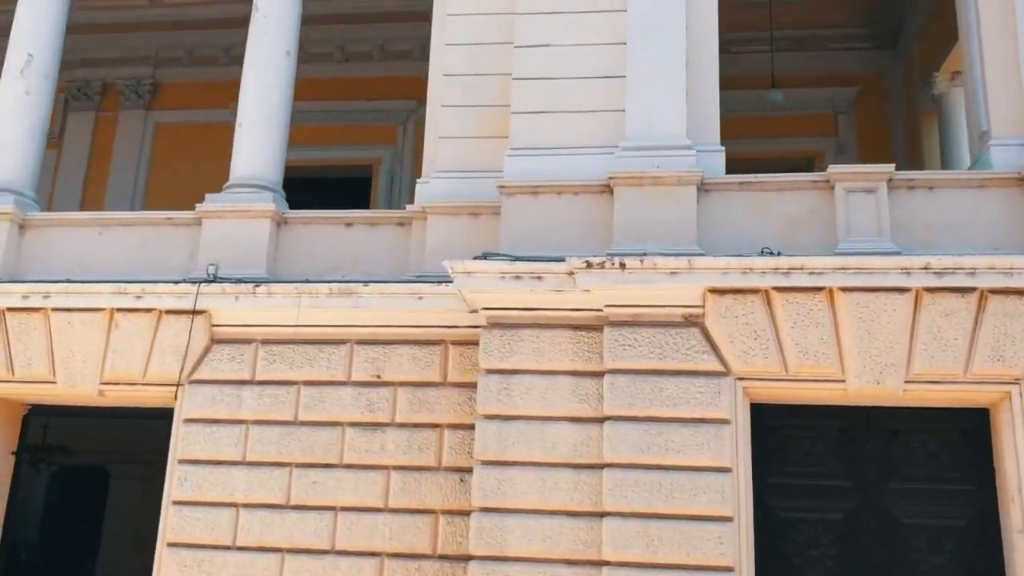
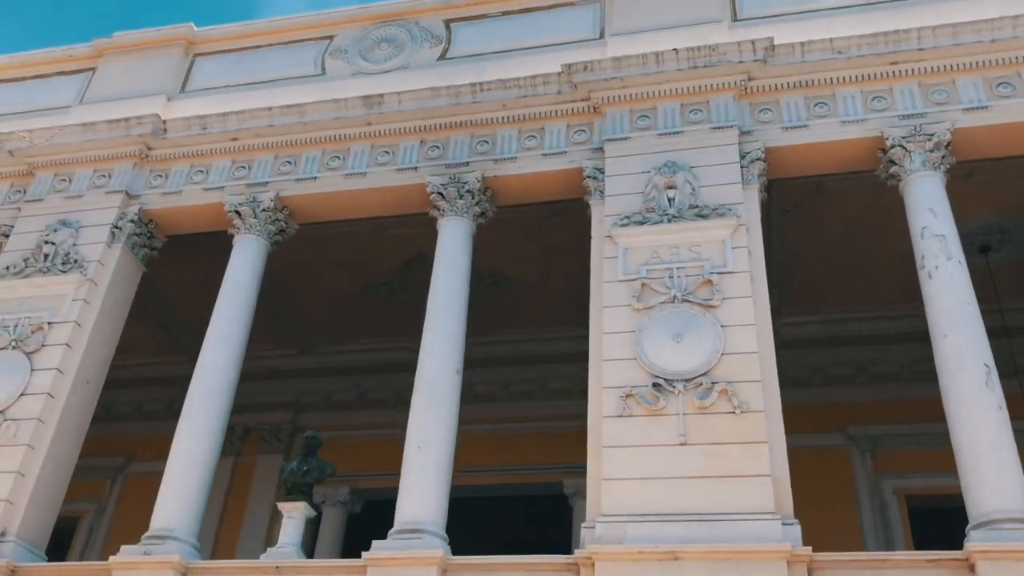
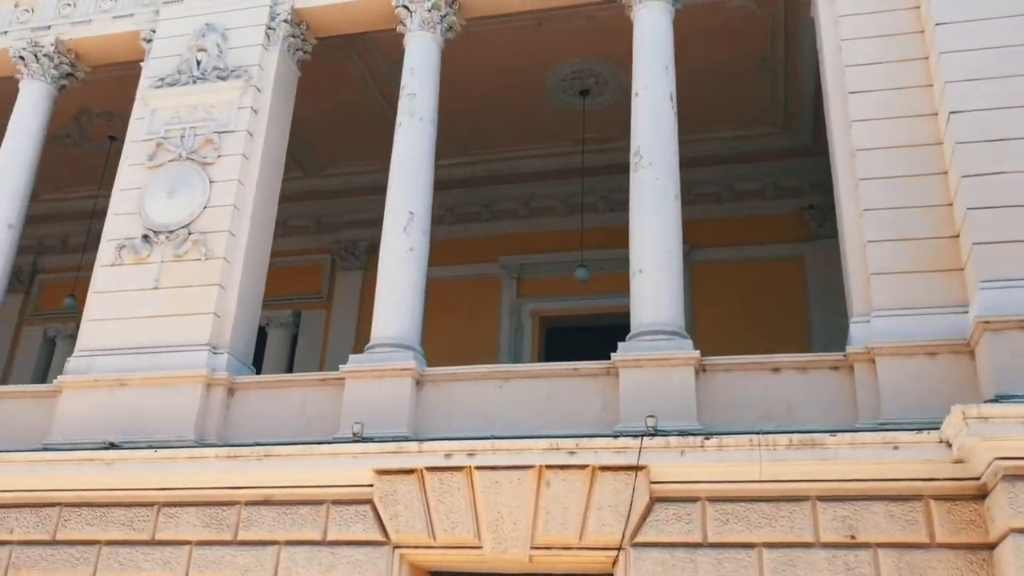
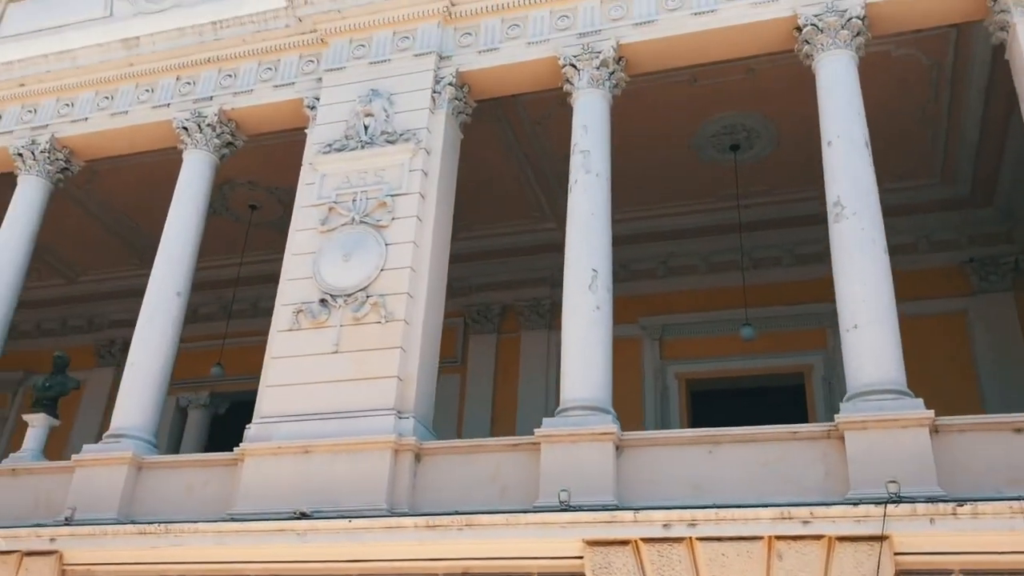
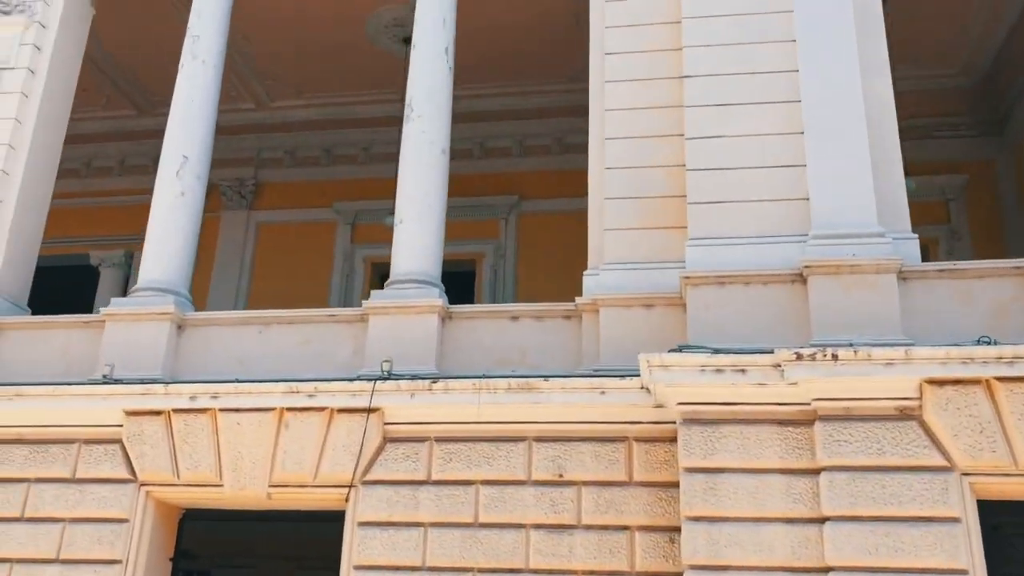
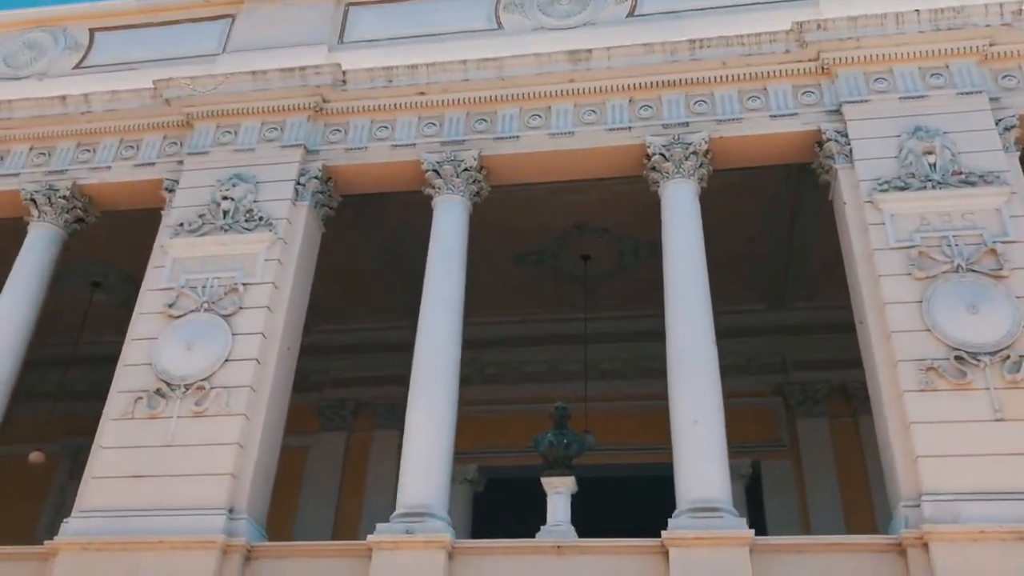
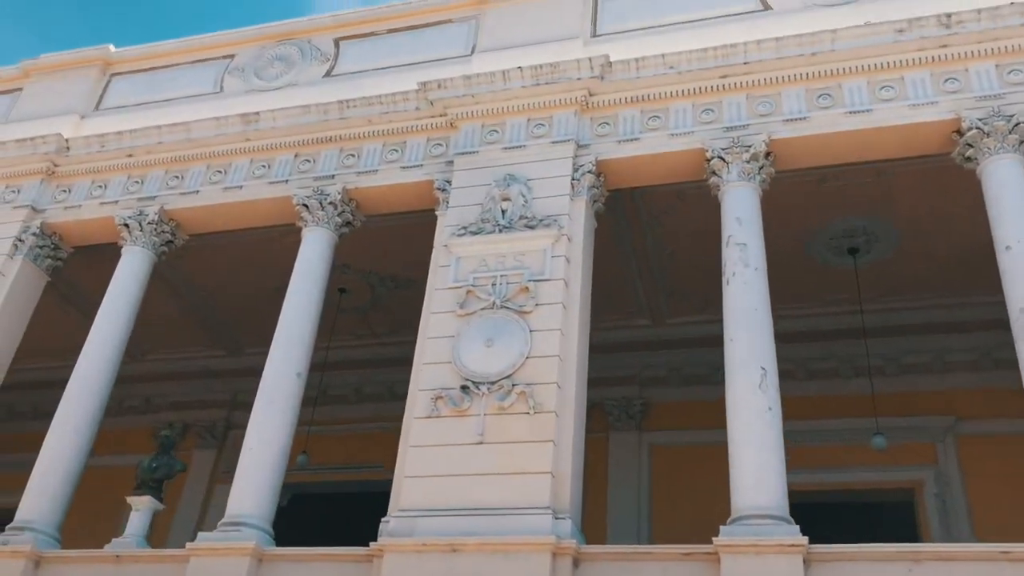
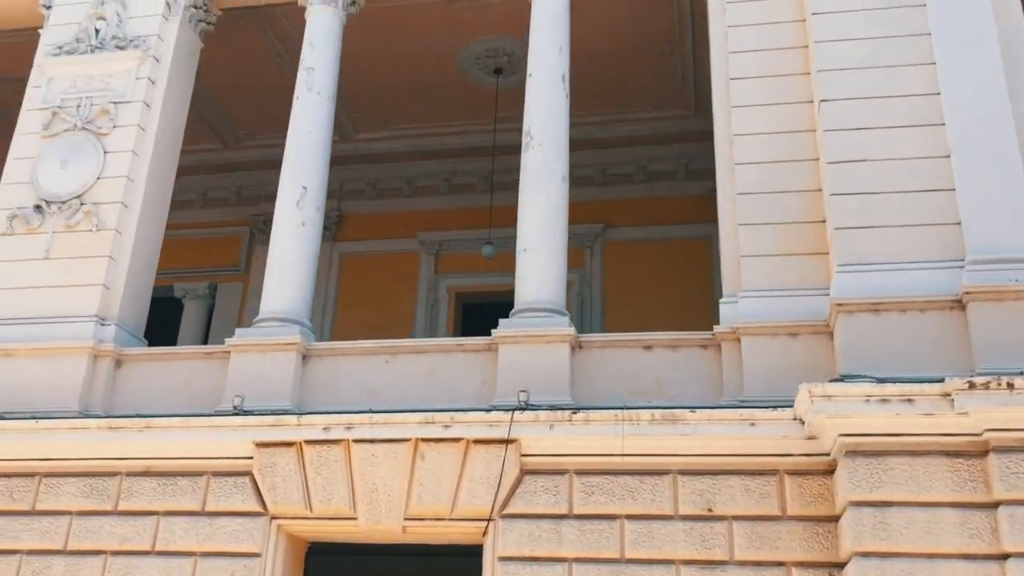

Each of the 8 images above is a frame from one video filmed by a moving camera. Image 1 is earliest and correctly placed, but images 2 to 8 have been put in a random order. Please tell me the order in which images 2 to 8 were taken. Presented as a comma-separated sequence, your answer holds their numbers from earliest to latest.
5, 8, 3, 4, 7, 2, 6
